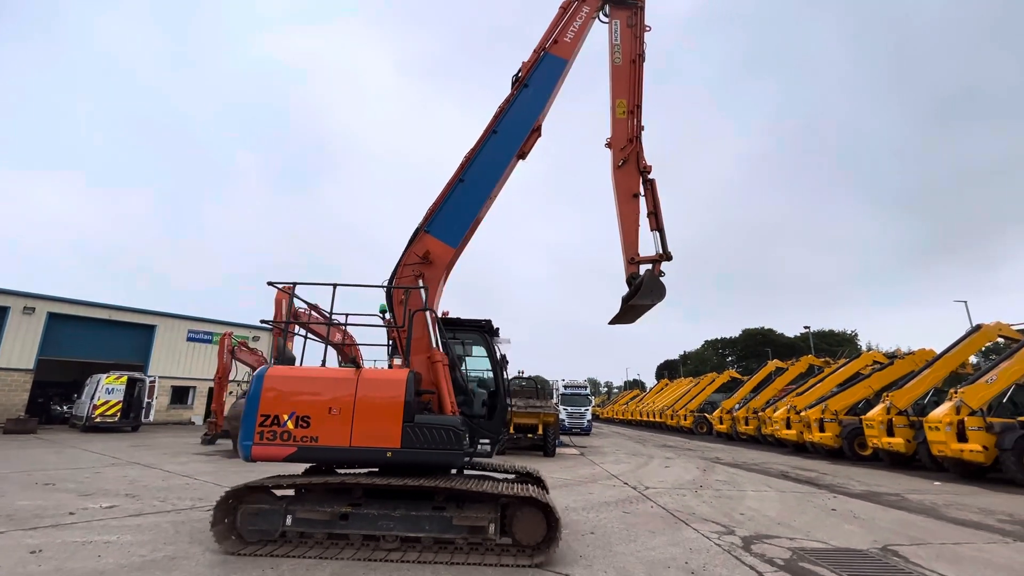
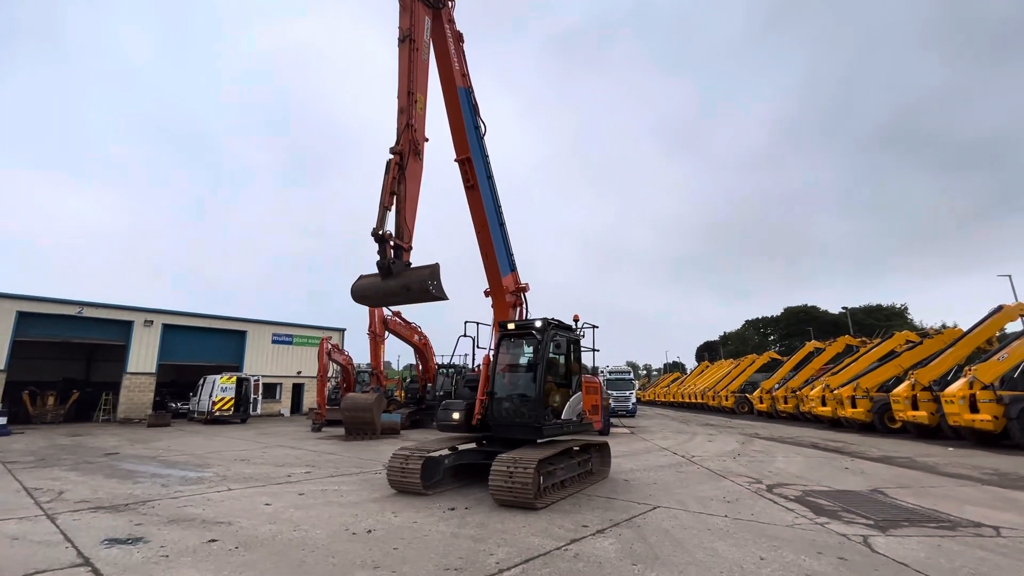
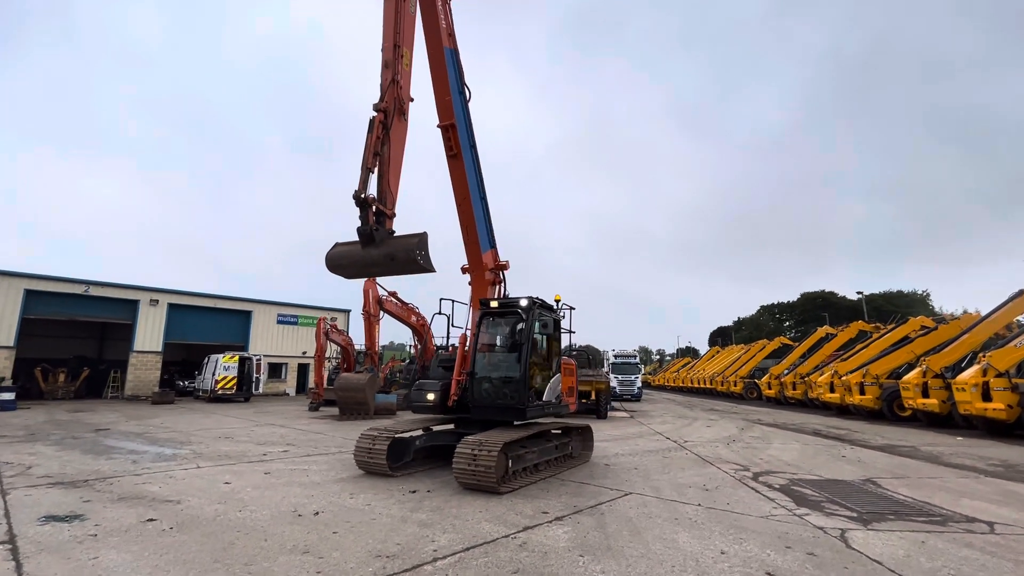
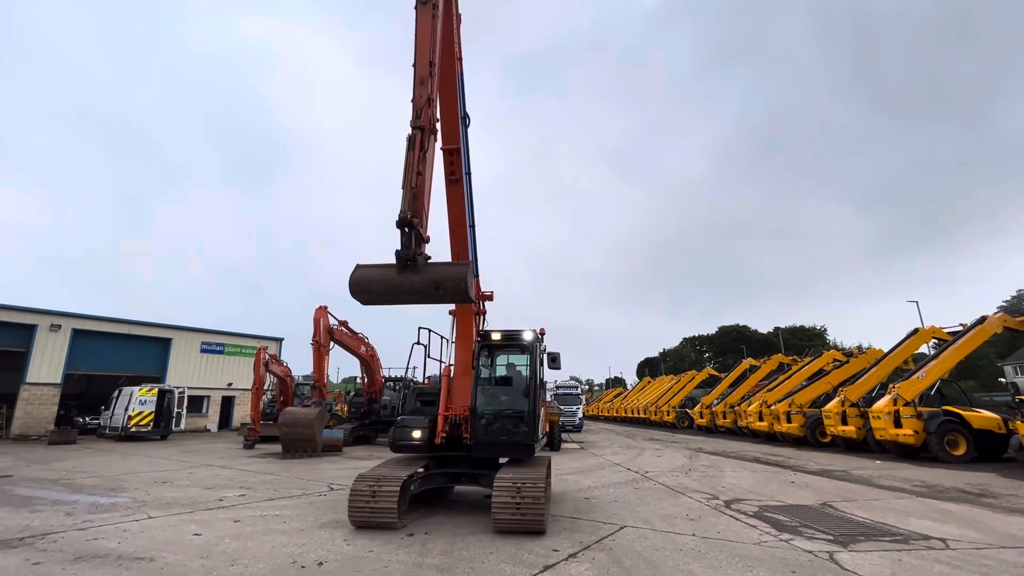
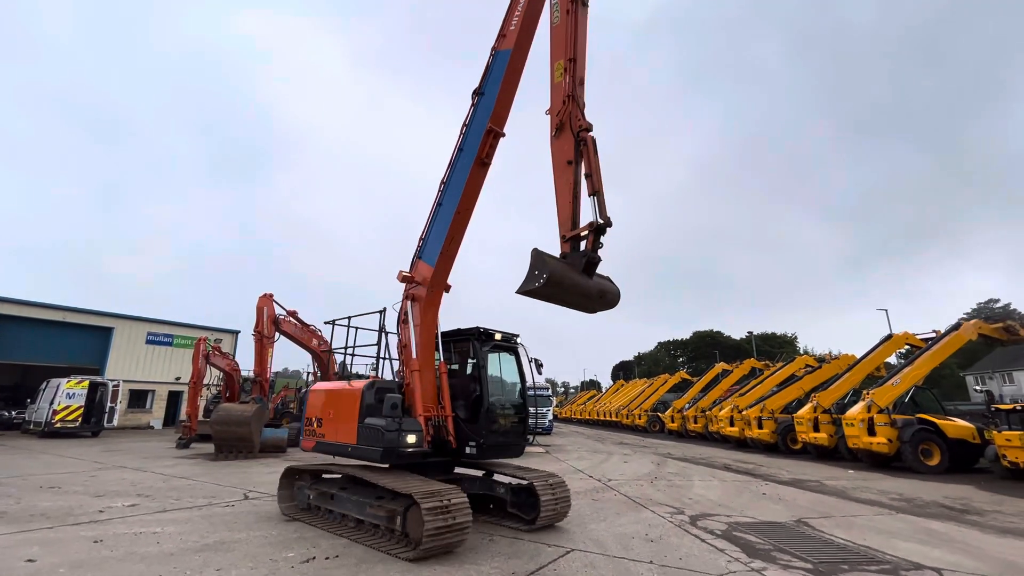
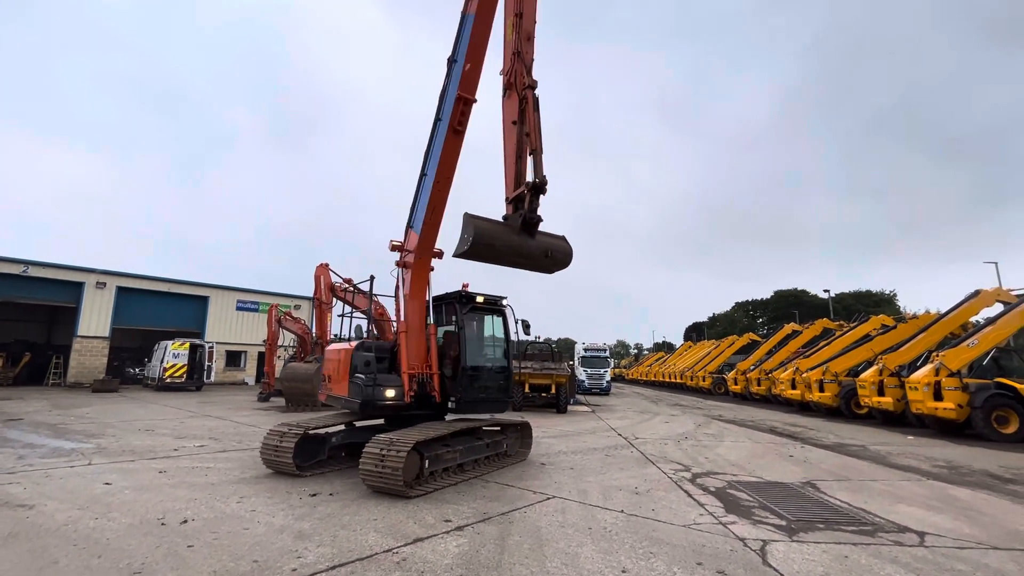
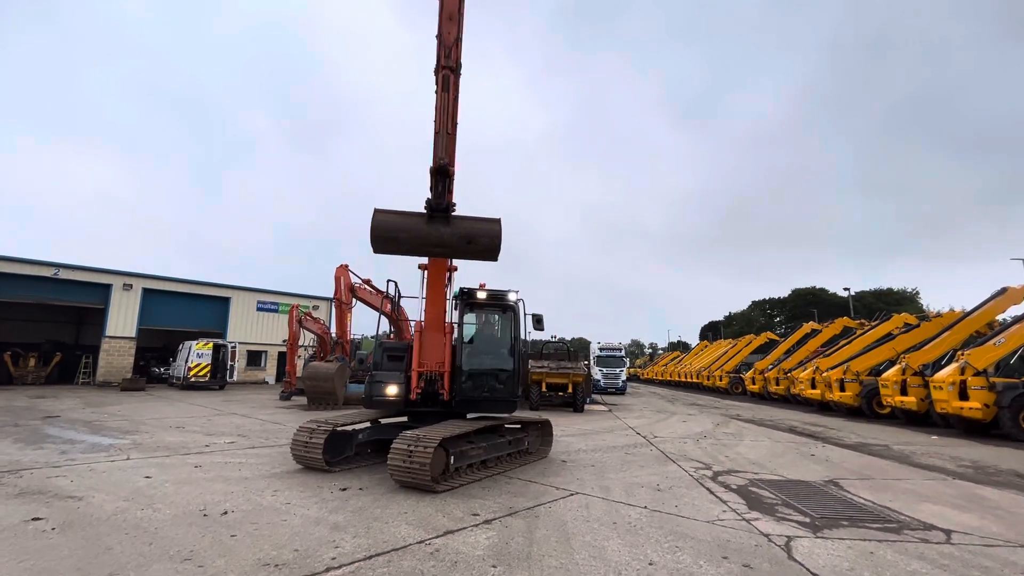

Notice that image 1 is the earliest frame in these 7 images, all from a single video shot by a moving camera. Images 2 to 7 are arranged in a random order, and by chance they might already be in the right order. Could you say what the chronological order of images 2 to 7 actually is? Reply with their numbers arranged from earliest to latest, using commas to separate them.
5, 4, 2, 3, 7, 6
